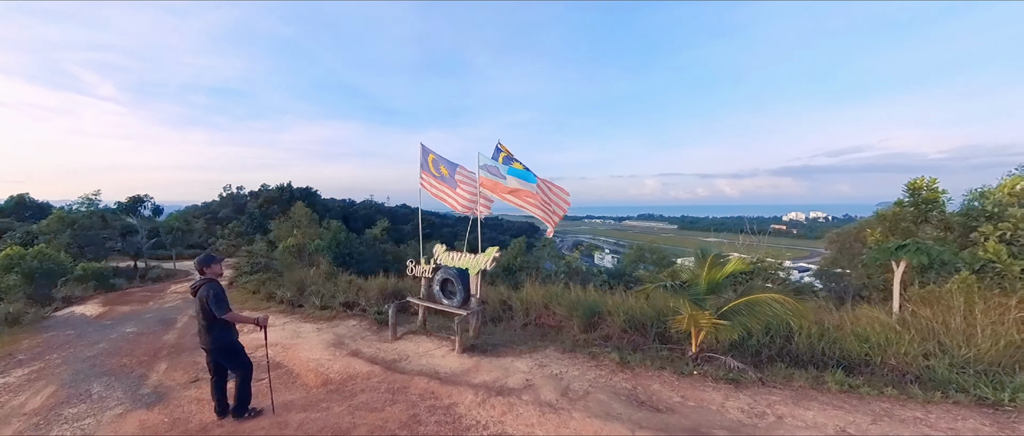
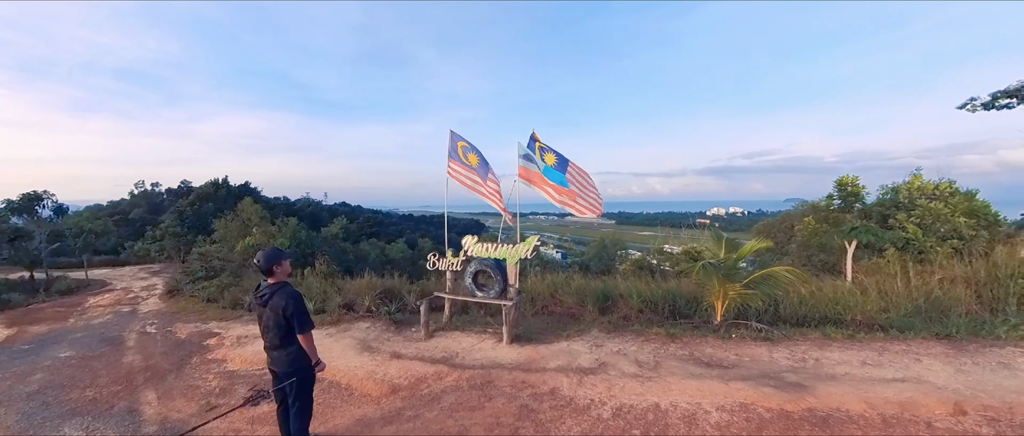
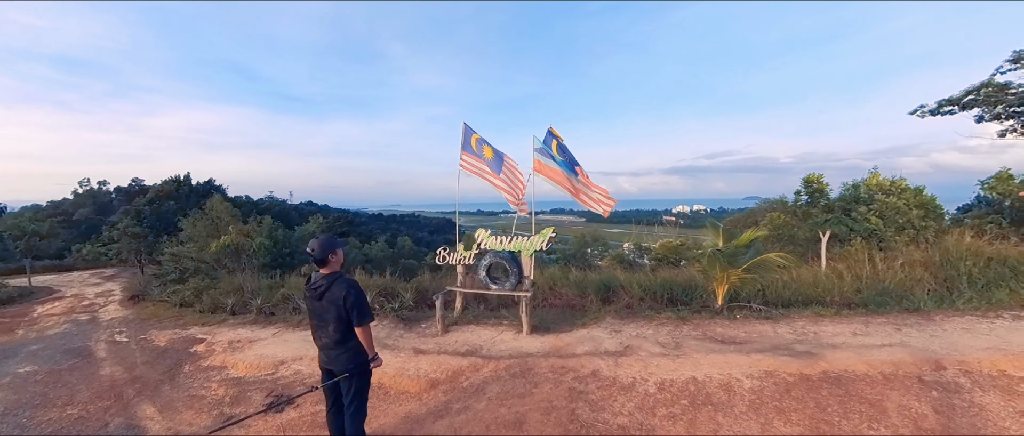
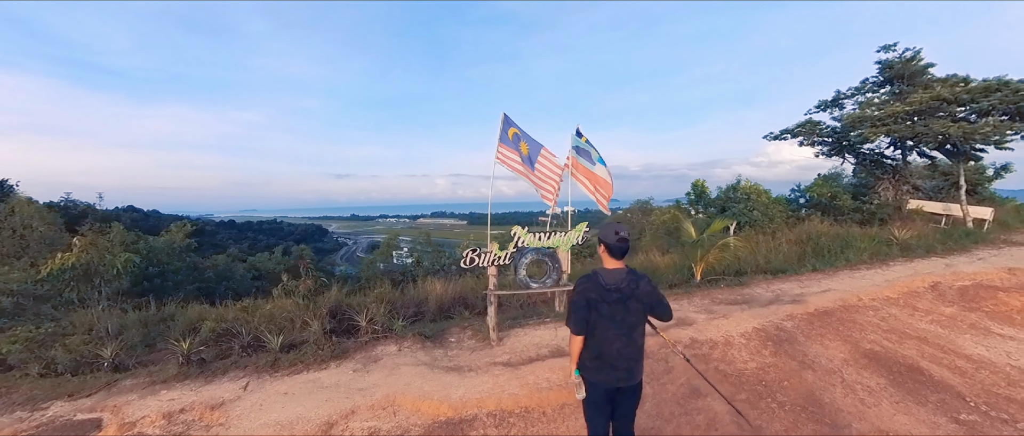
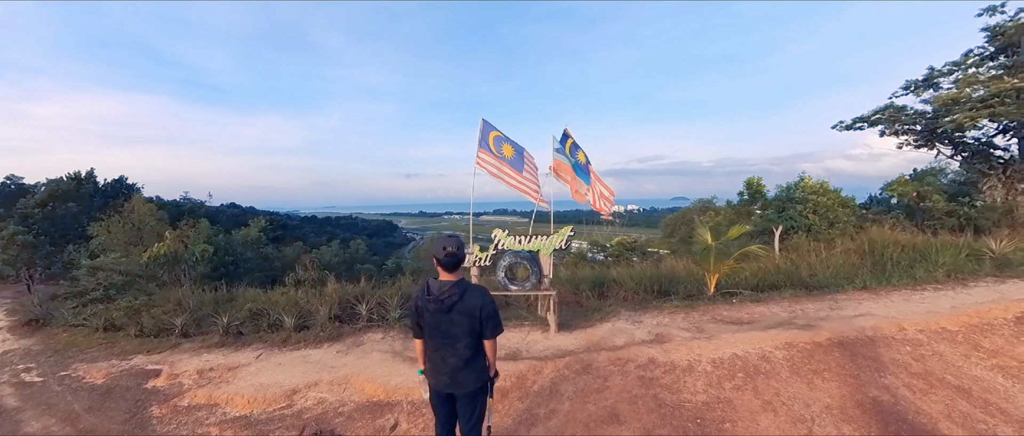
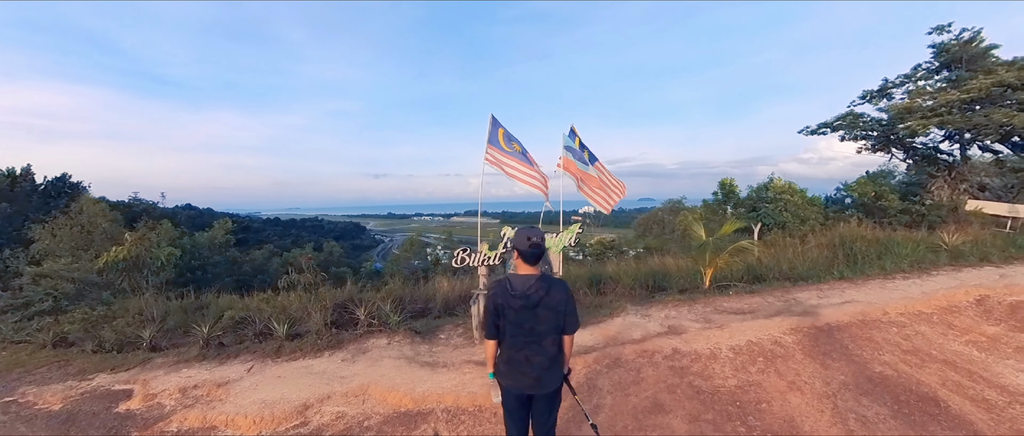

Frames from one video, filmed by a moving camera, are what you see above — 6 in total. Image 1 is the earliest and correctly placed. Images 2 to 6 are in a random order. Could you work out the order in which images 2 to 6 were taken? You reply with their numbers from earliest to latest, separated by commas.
2, 3, 5, 6, 4
